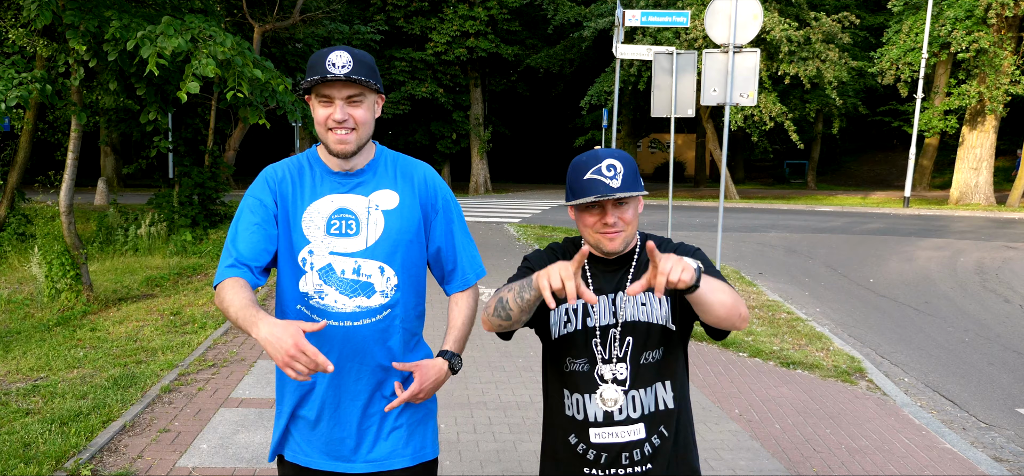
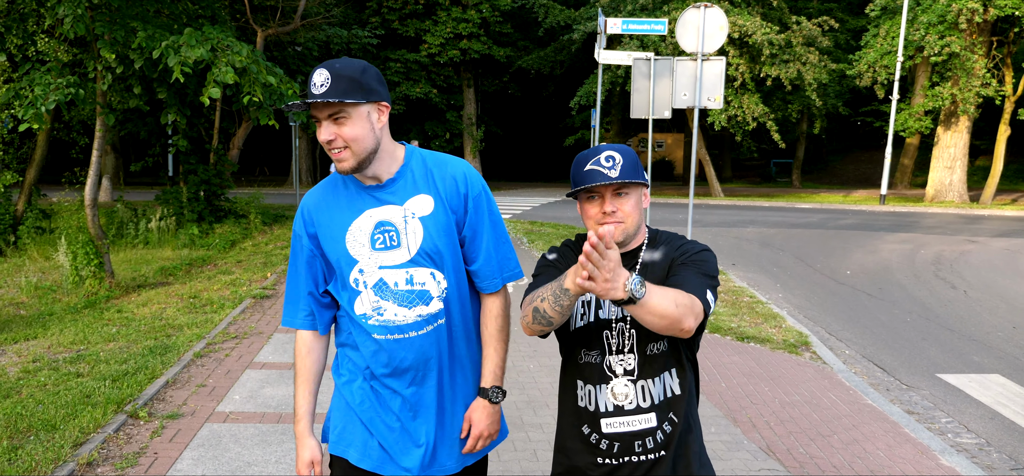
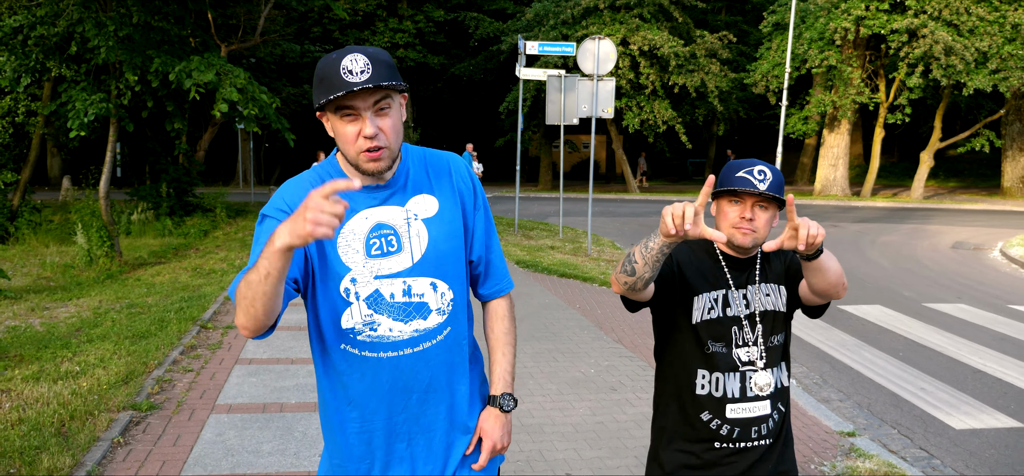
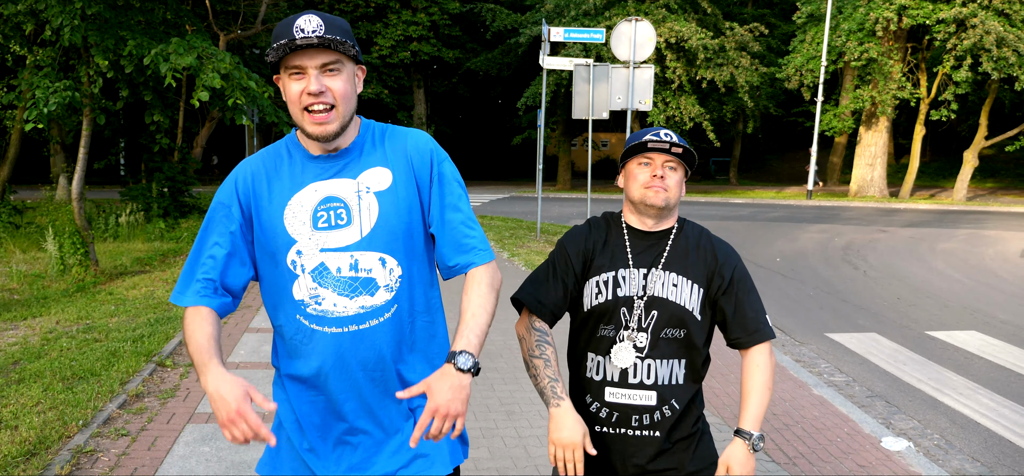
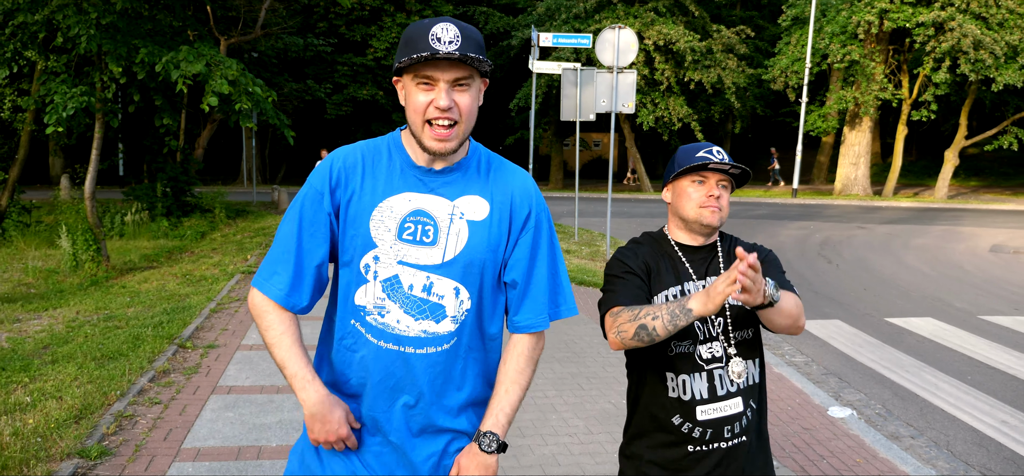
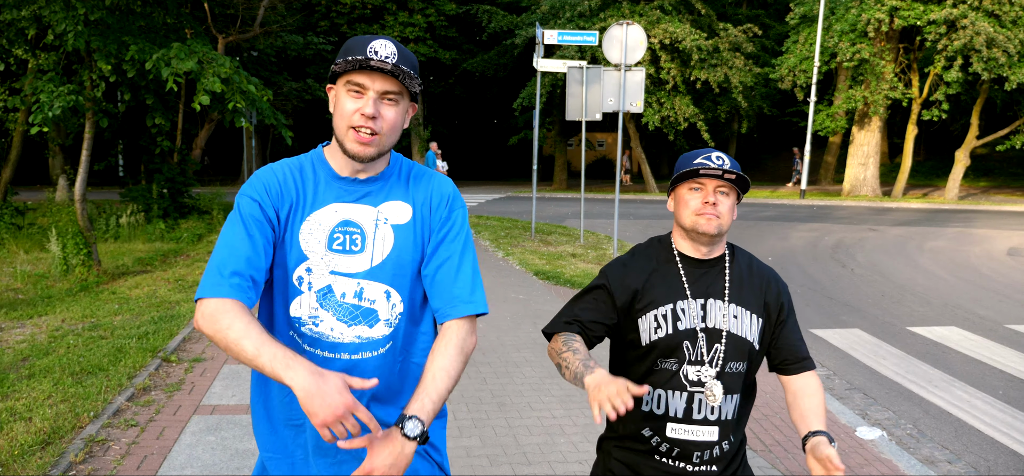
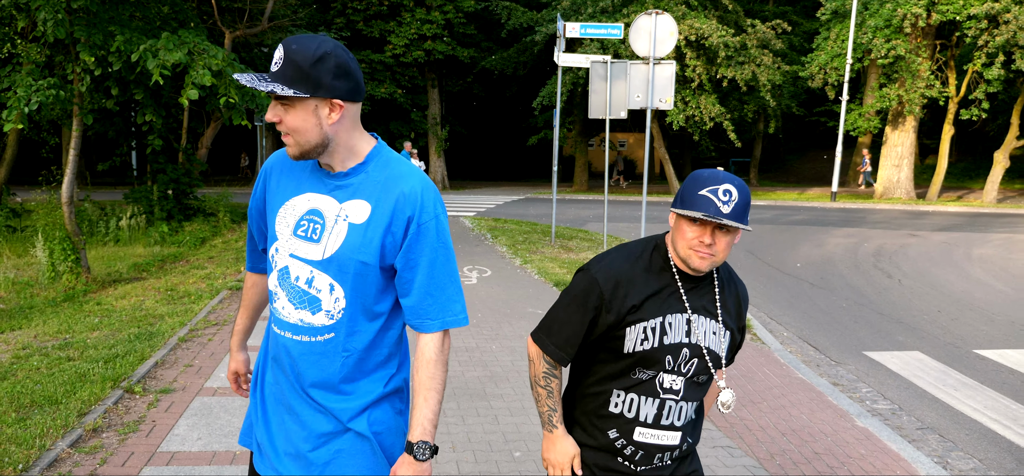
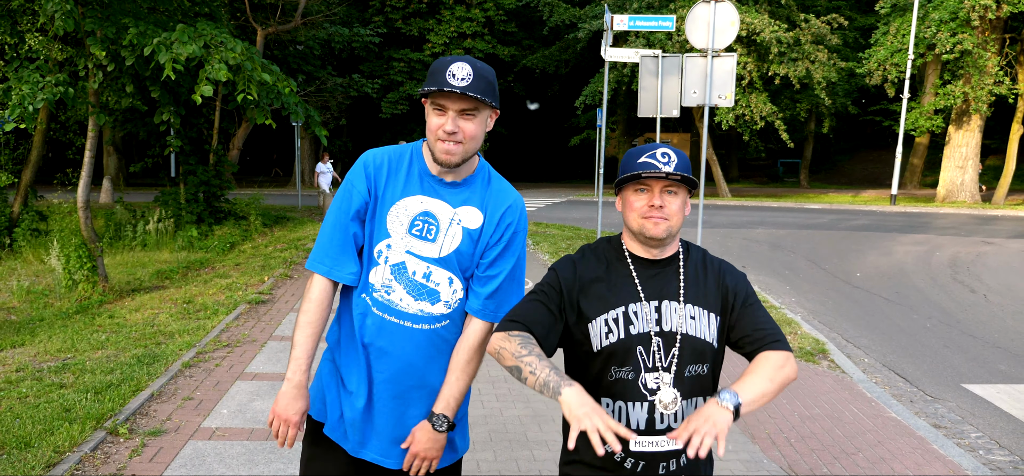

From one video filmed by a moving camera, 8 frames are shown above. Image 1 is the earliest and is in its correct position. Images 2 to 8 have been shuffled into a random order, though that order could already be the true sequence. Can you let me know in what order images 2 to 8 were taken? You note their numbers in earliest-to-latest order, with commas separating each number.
8, 2, 7, 4, 6, 5, 3
